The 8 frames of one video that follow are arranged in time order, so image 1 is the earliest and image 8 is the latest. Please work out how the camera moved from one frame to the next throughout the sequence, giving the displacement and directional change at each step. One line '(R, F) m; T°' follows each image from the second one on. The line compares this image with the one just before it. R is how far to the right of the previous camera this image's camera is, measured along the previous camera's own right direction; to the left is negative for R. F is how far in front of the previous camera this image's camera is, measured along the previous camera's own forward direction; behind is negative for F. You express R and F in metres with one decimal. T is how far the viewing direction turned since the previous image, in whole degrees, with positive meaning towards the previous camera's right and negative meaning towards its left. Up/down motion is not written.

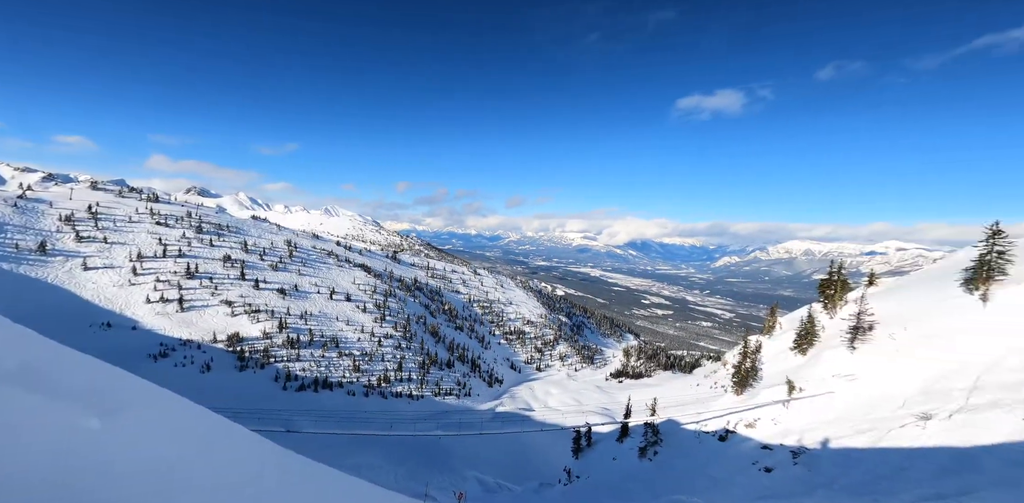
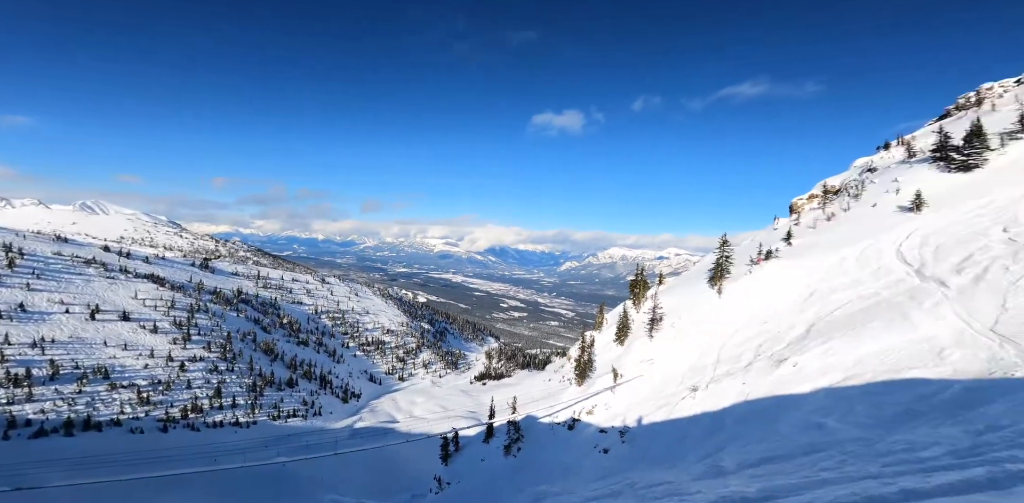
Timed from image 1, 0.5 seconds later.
(+5.3, -1.1) m; +19°
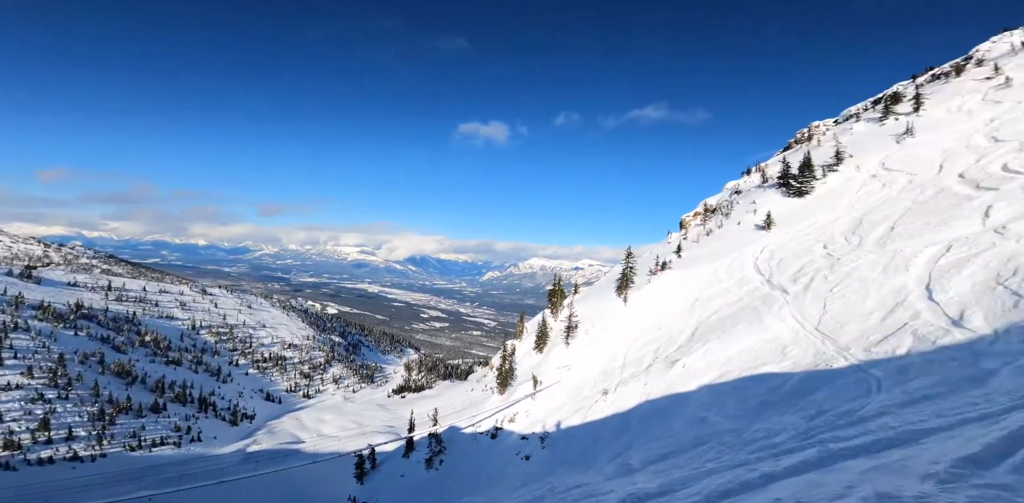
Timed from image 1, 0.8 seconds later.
(+1.0, -1.4) m; +9°
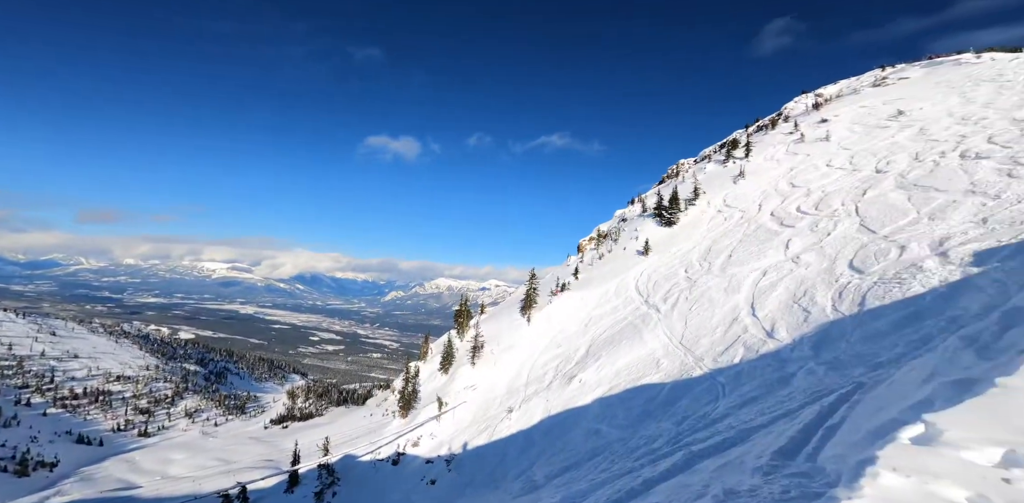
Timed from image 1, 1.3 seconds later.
(+0.6, -1.1) m; +11°
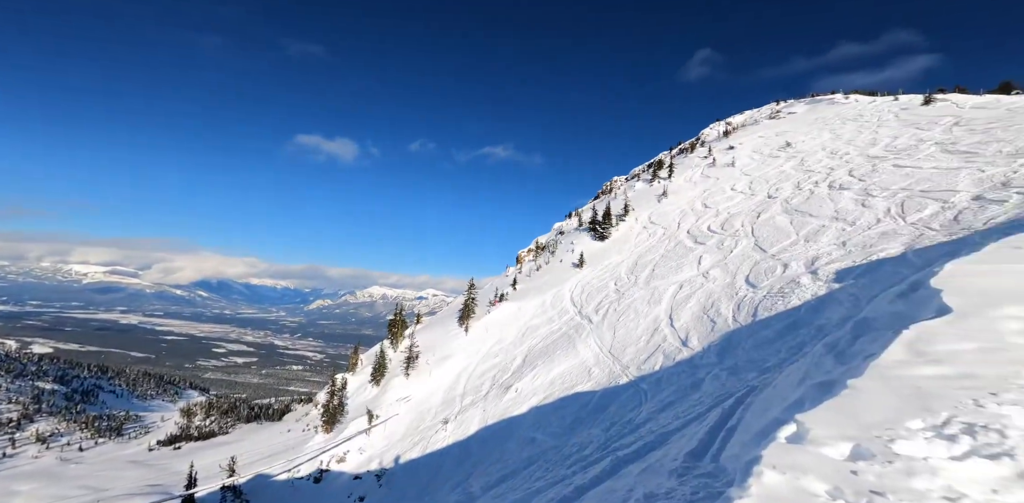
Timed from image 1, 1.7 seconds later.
(+0.3, -0.4) m; +7°
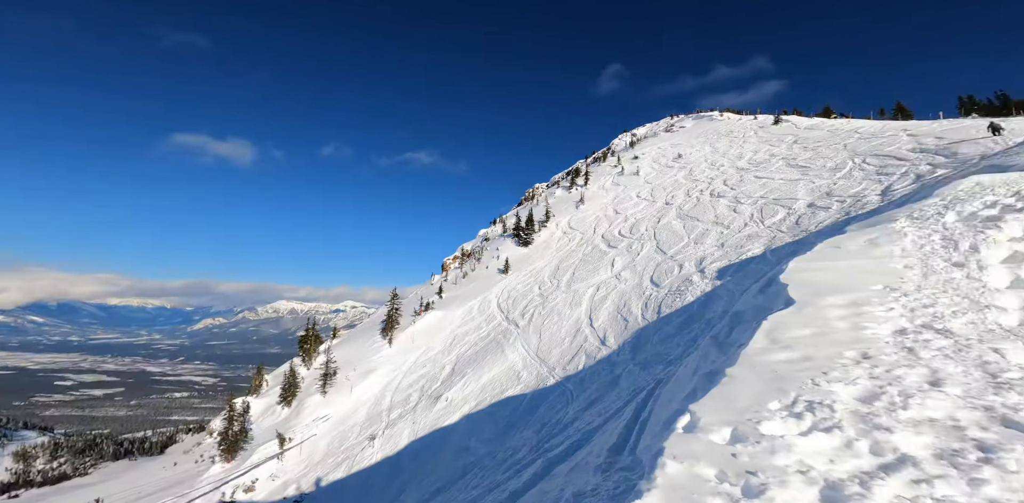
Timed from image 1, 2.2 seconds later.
(+0.3, -0.2) m; +9°
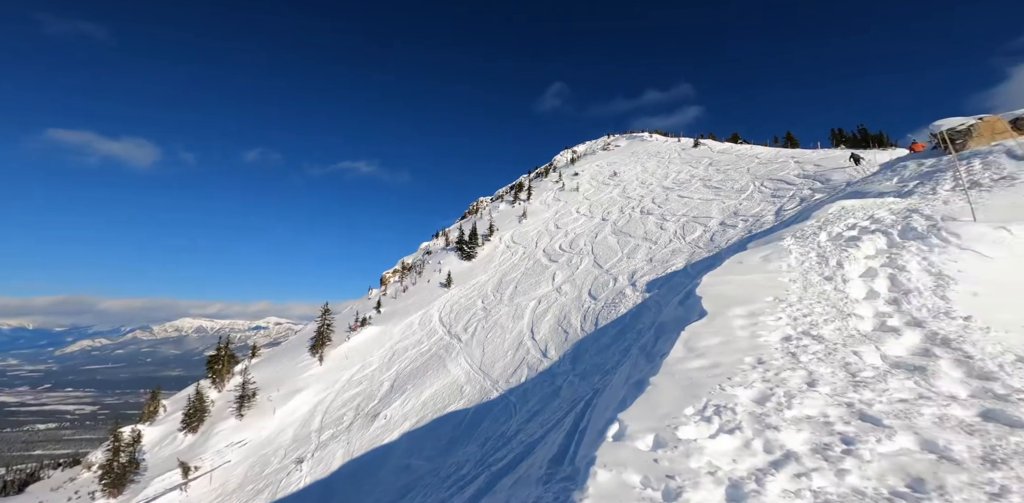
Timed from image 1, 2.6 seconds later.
(+0.2, -0.1) m; +6°
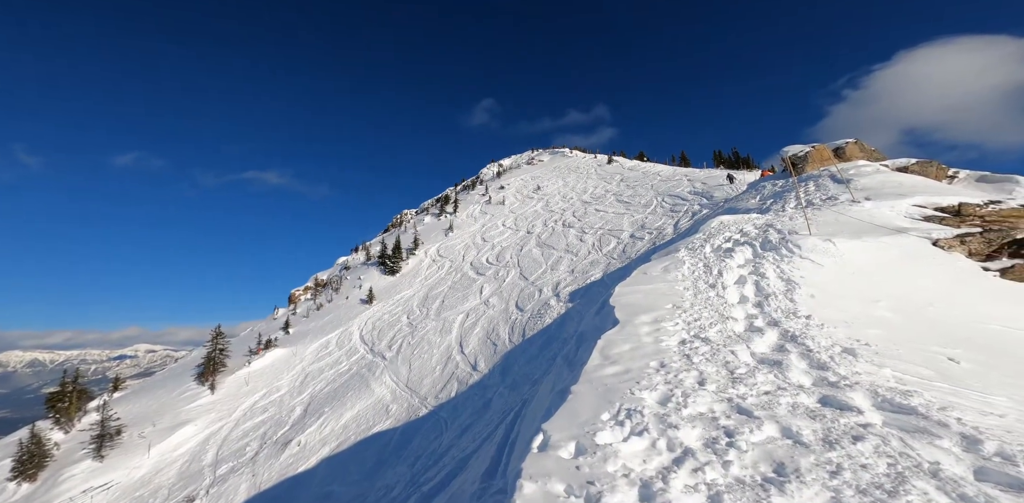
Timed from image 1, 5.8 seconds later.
(+0.1, -0.1) m; +8°
